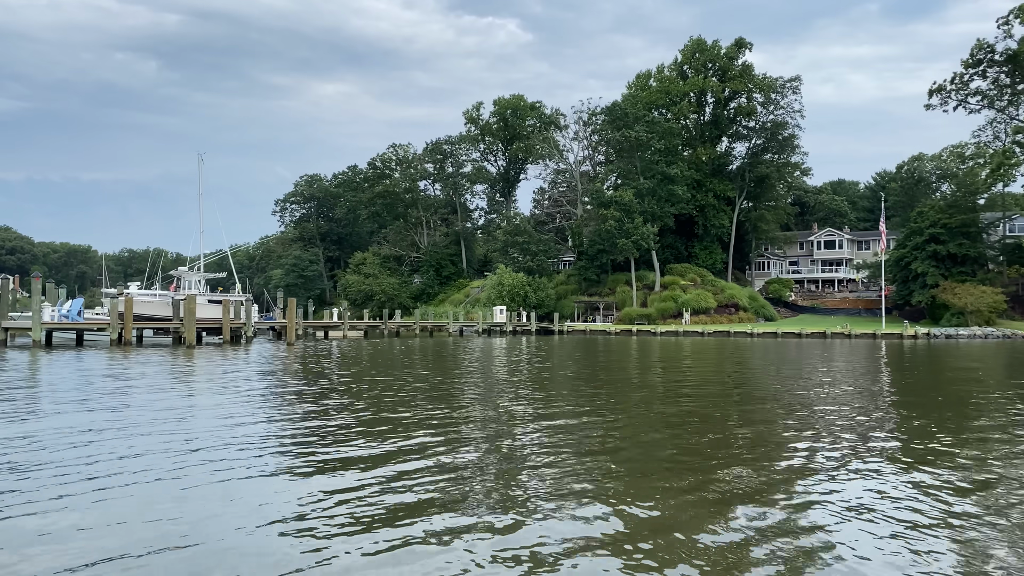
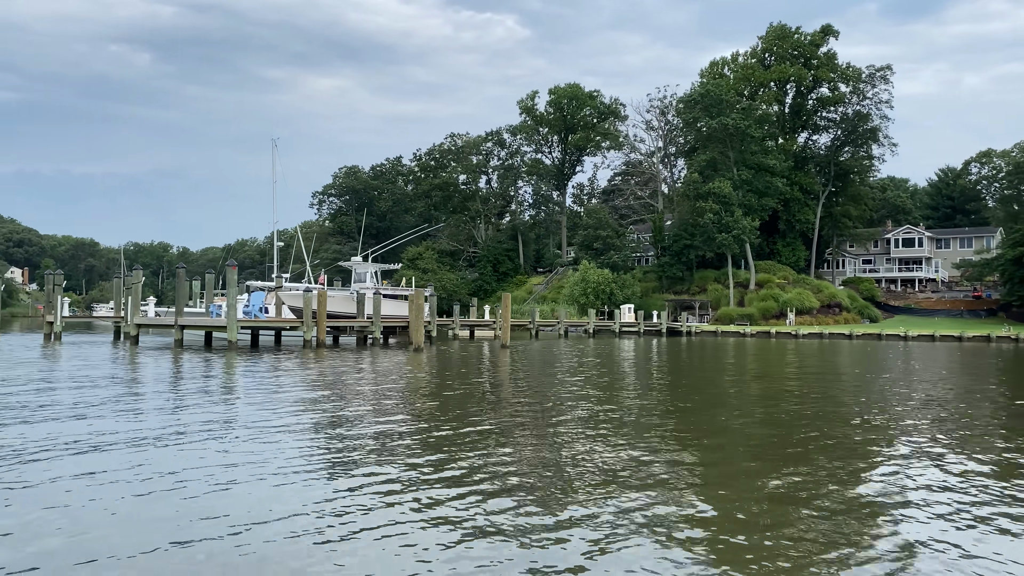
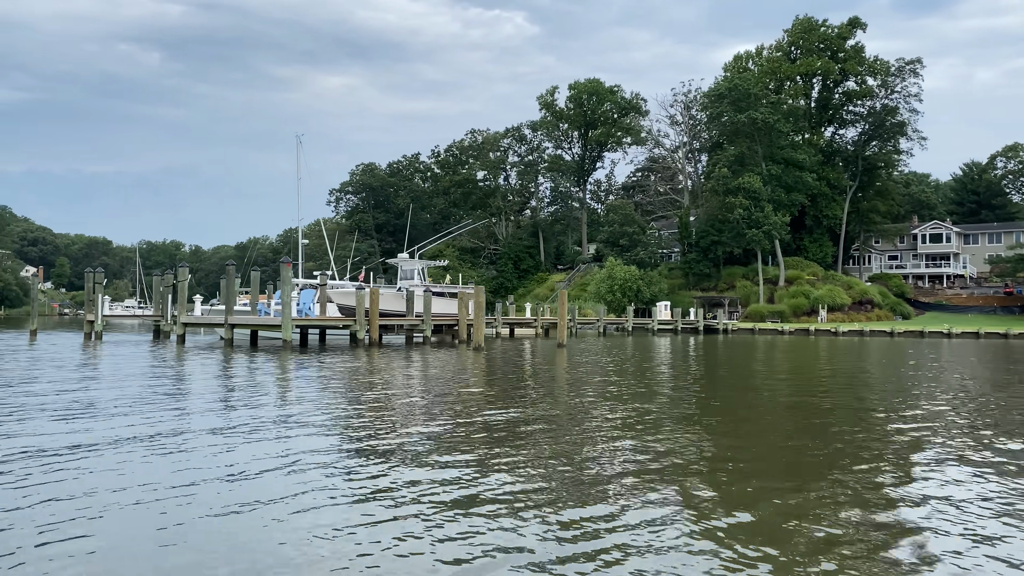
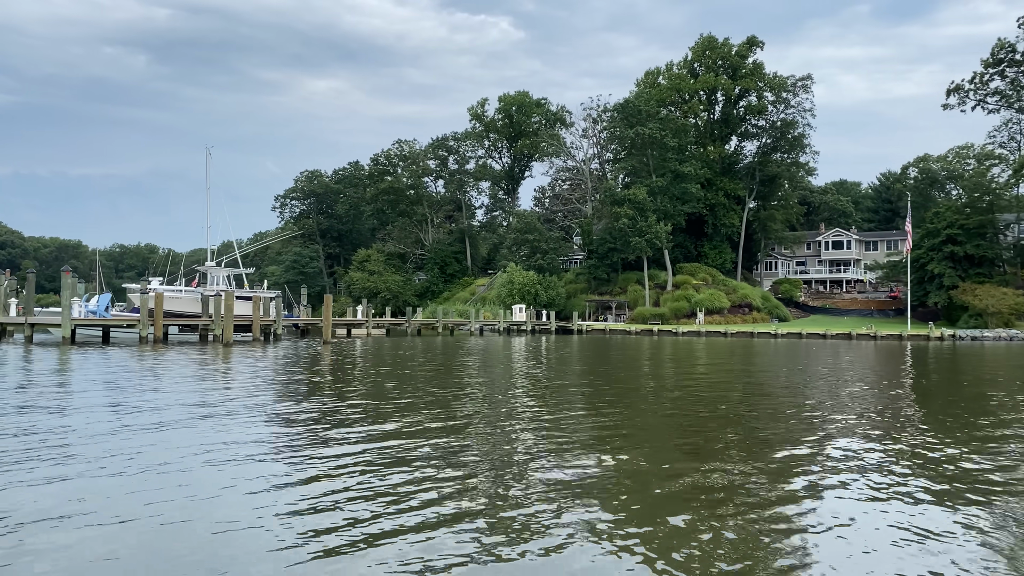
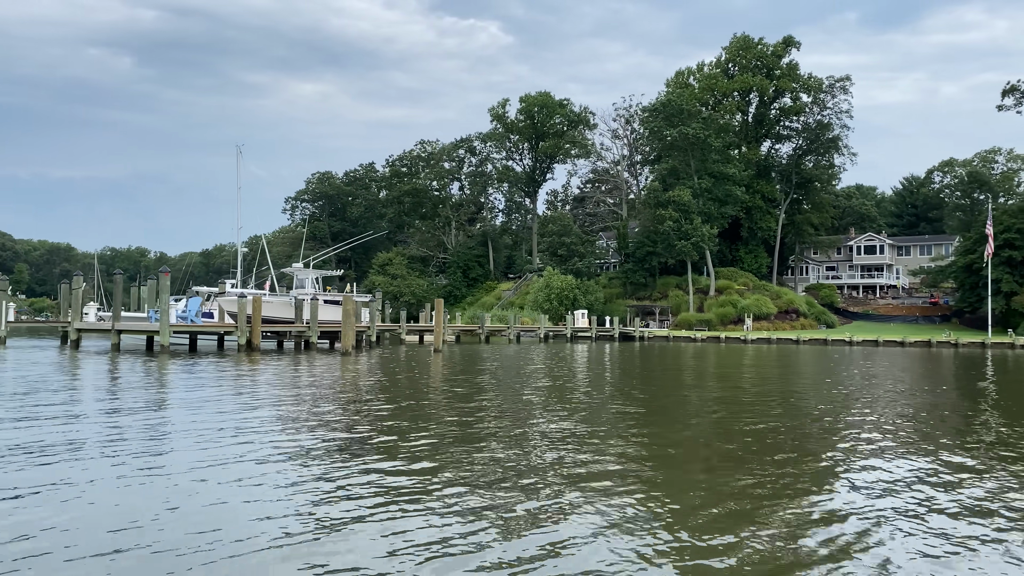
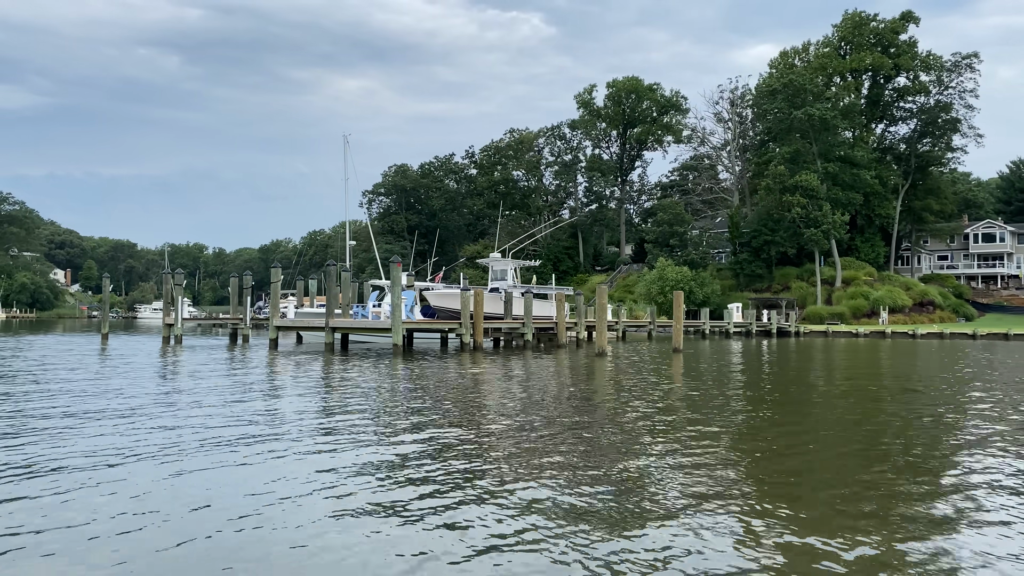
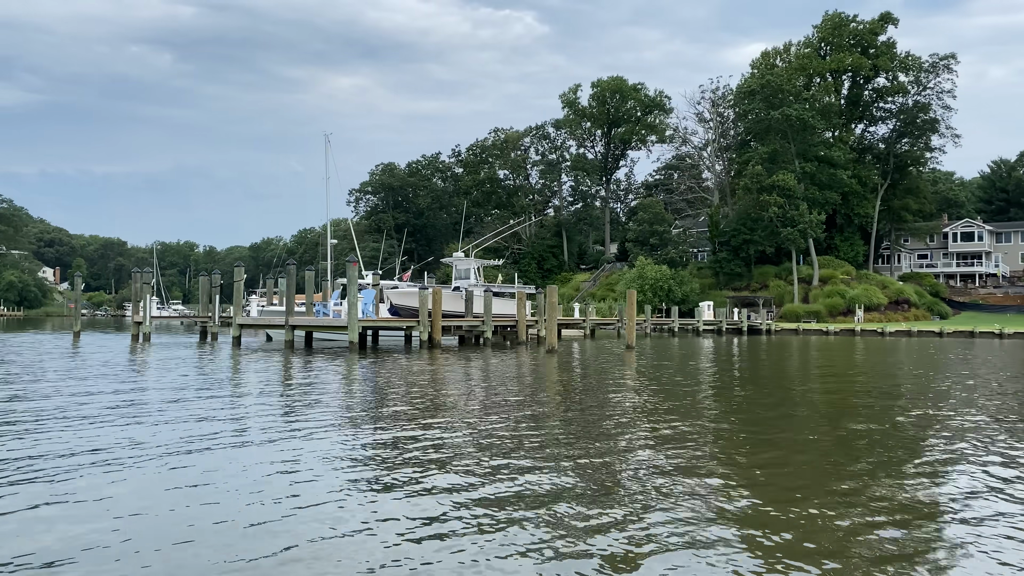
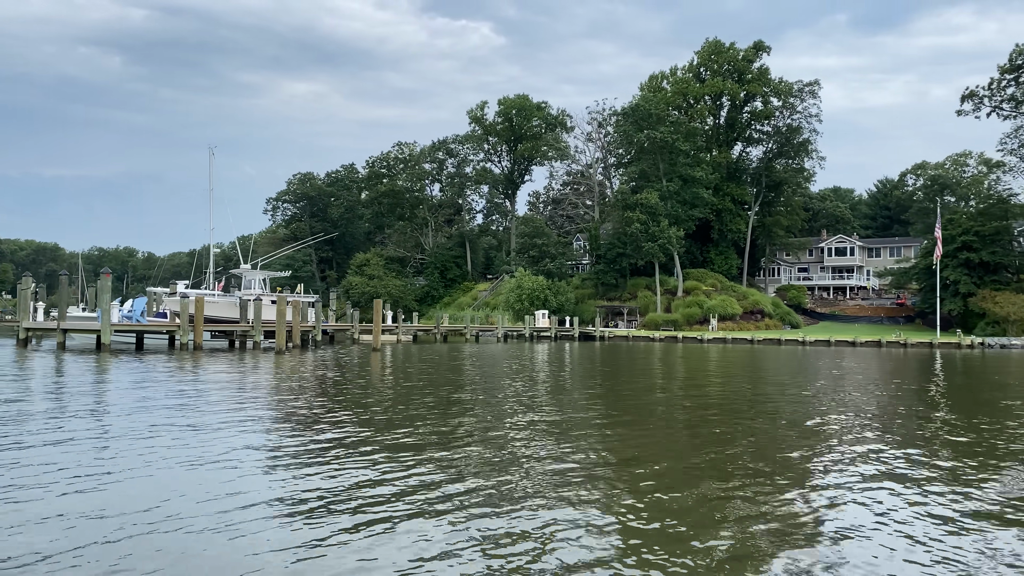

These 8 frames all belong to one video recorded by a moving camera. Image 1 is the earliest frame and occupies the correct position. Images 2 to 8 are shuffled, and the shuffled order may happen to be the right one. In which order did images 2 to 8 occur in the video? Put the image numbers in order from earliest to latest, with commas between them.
4, 8, 5, 2, 3, 7, 6
